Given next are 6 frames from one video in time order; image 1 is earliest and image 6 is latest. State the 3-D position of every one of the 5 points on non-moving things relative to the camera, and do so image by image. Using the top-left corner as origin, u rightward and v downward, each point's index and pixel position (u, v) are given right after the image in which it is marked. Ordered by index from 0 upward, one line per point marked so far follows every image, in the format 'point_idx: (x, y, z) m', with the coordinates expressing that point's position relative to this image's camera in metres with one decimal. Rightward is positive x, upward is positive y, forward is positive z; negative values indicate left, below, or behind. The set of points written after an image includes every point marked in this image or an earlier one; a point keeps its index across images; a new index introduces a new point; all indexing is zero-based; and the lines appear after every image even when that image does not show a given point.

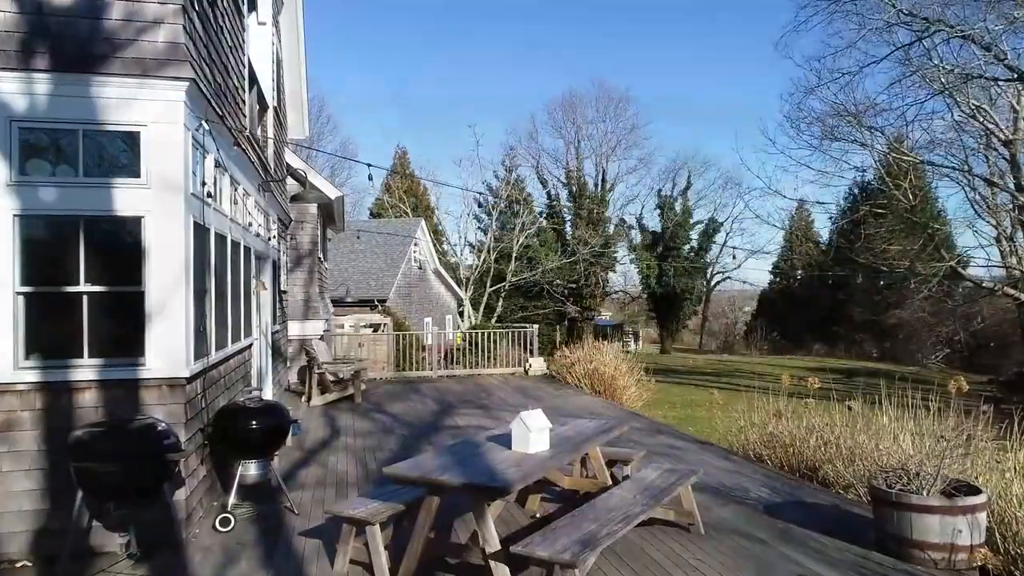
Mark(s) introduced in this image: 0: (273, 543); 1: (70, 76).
0: (-2.1, -2.2, +4.0) m
1: (-3.7, +1.8, +3.8) m
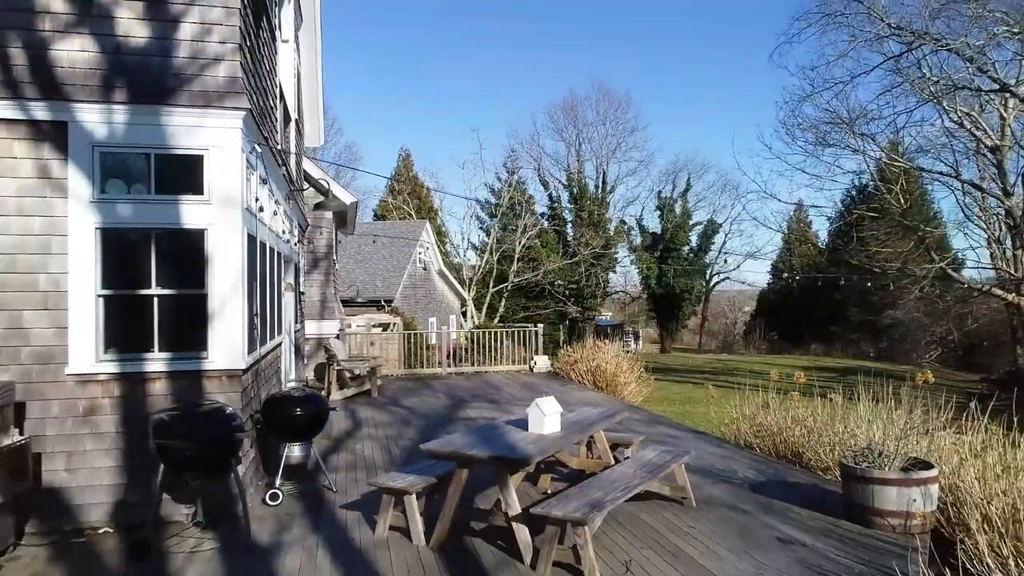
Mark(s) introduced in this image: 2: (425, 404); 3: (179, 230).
0: (-1.9, -2.3, +4.6) m
1: (-3.6, +1.8, +4.4) m
2: (-1.8, -2.3, +9.2) m
3: (-3.3, +0.6, +4.5) m
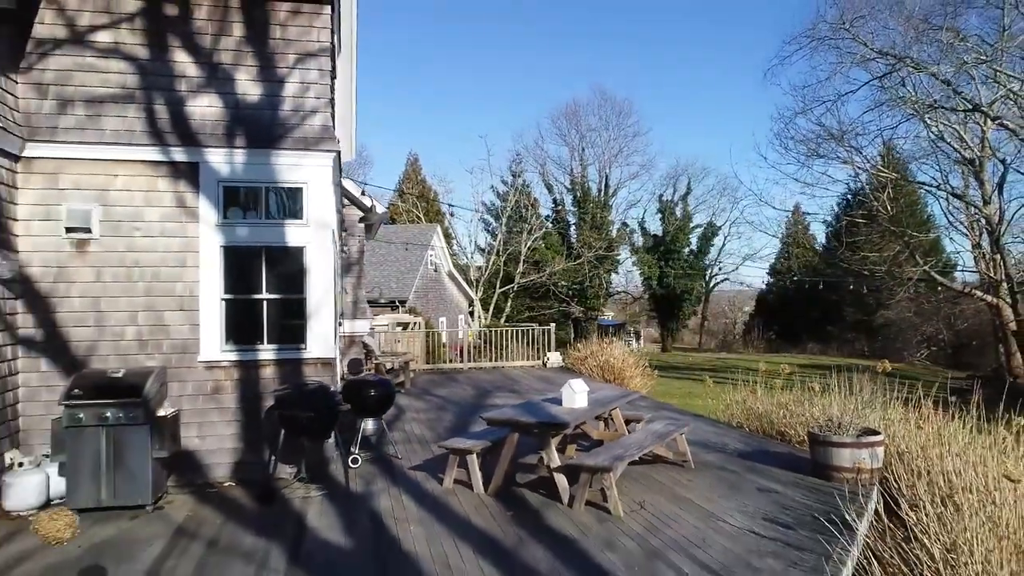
0: (-1.5, -2.3, +5.8) m
1: (-3.1, +1.7, +5.6) m
2: (-1.3, -2.4, +10.4) m
3: (-2.8, +0.5, +5.6) m
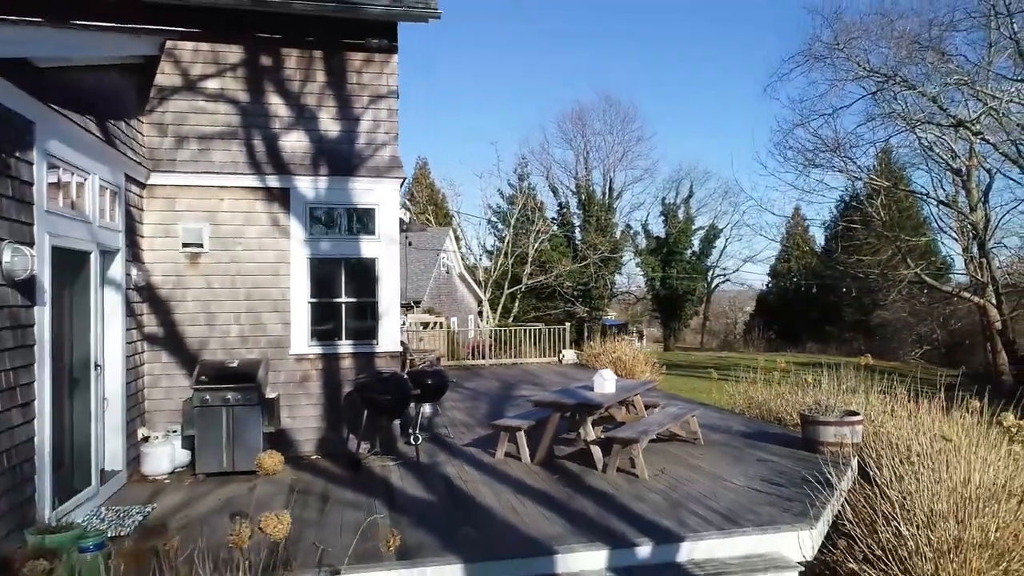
0: (-0.9, -2.4, +6.8) m
1: (-2.5, +1.6, +6.6) m
2: (-0.7, -2.5, +11.5) m
3: (-2.2, +0.4, +6.7) m
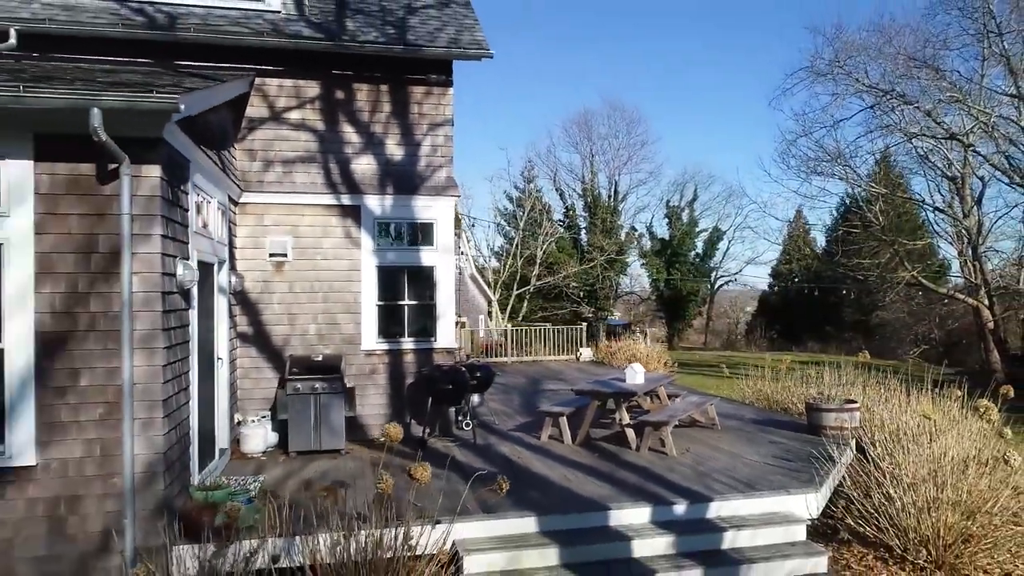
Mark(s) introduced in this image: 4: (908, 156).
0: (-0.2, -2.5, +7.8) m
1: (-1.8, +1.5, +7.6) m
2: (0.0, -2.5, +12.4) m
3: (-1.6, +0.3, +7.7) m
4: (+15.4, +5.1, +17.6) m
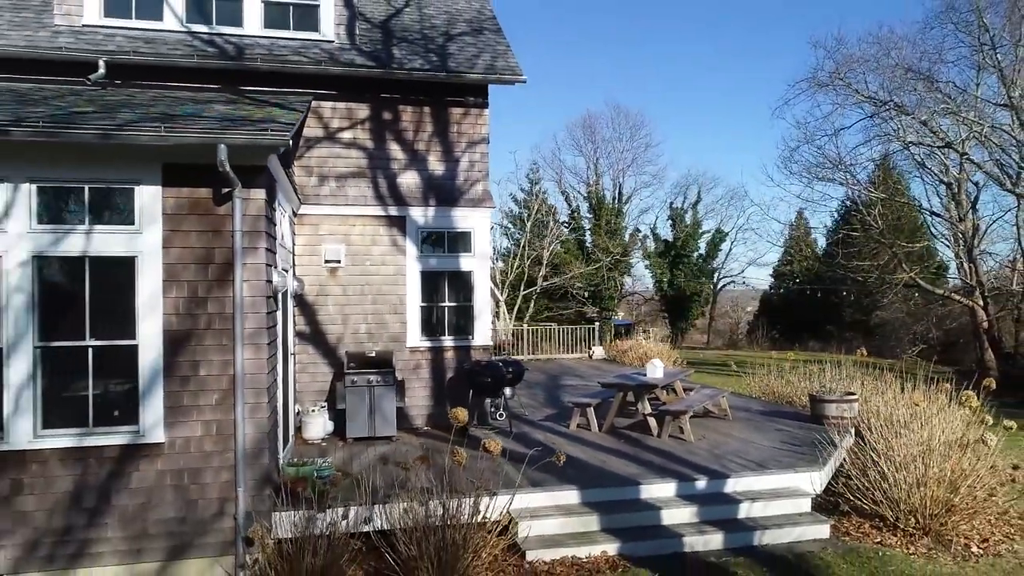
0: (+0.3, -2.5, +8.6) m
1: (-1.3, +1.5, +8.4) m
2: (+0.5, -2.6, +13.2) m
3: (-1.0, +0.3, +8.5) m
4: (+16.0, +5.1, +18.4) m
